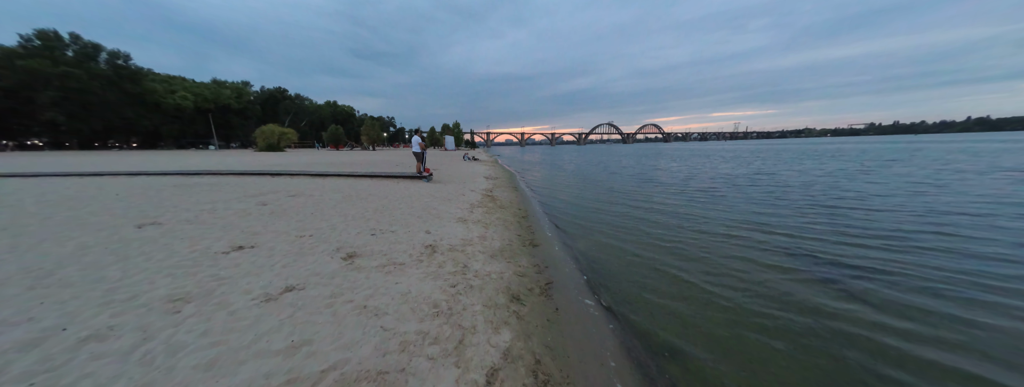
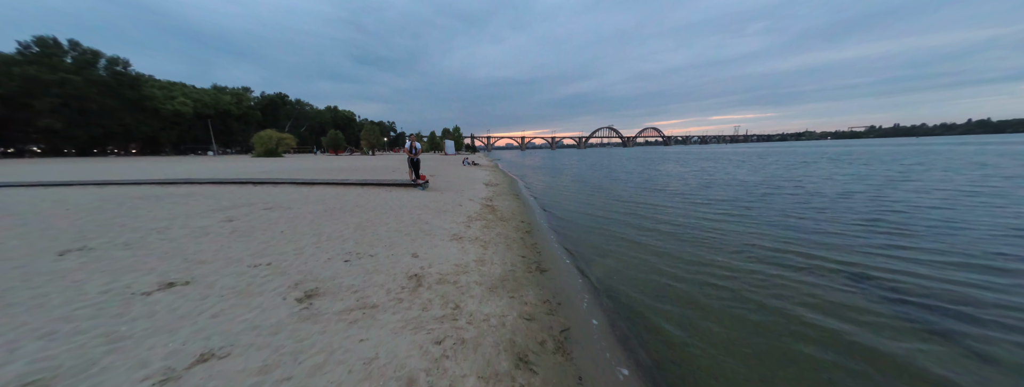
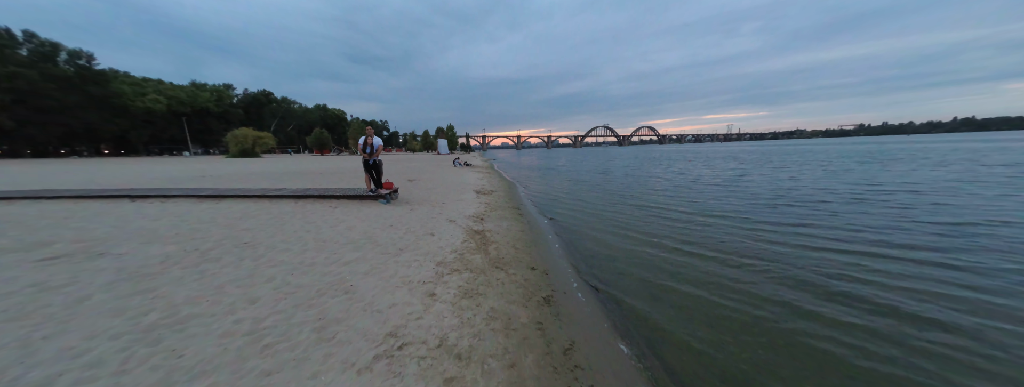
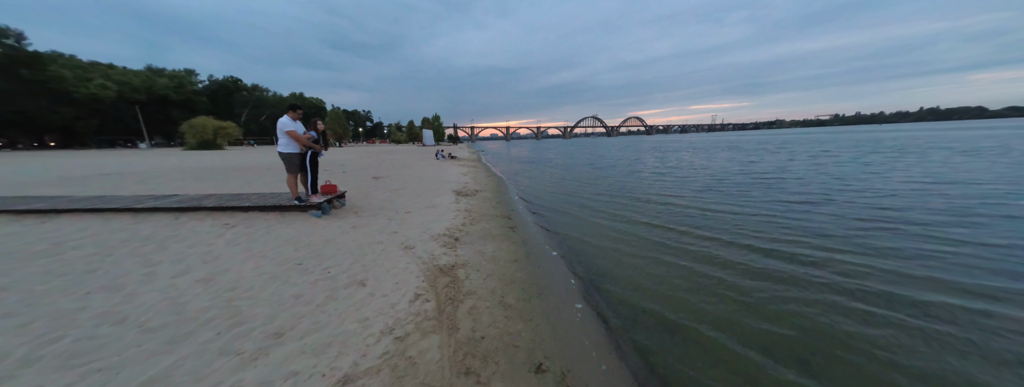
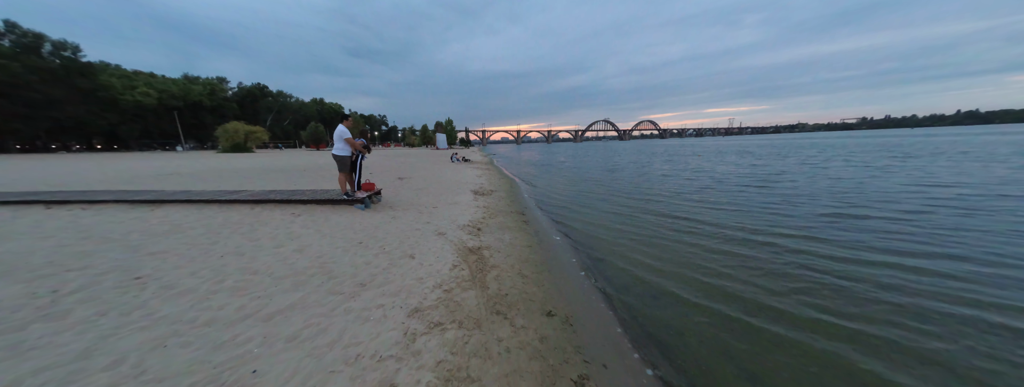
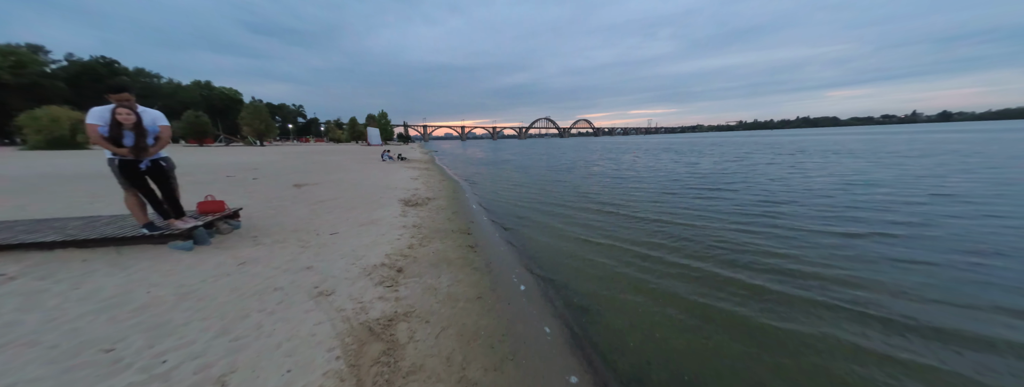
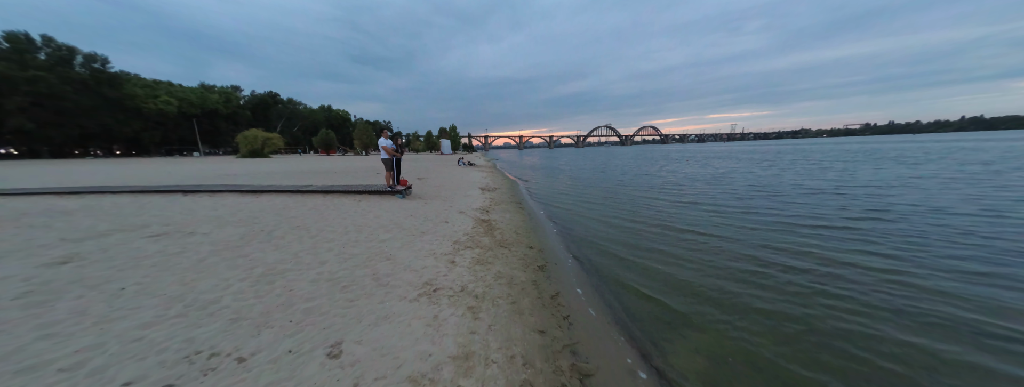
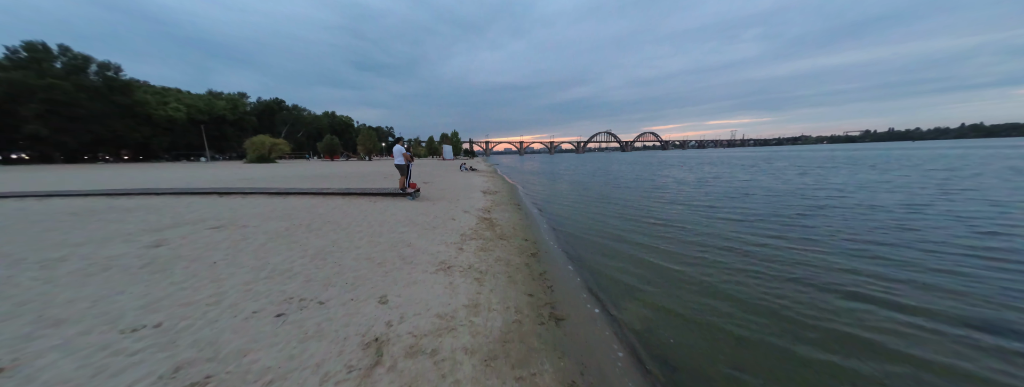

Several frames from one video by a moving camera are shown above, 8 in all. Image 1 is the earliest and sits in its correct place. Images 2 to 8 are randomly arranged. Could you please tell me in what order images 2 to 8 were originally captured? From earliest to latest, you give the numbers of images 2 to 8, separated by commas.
2, 8, 7, 3, 5, 4, 6
